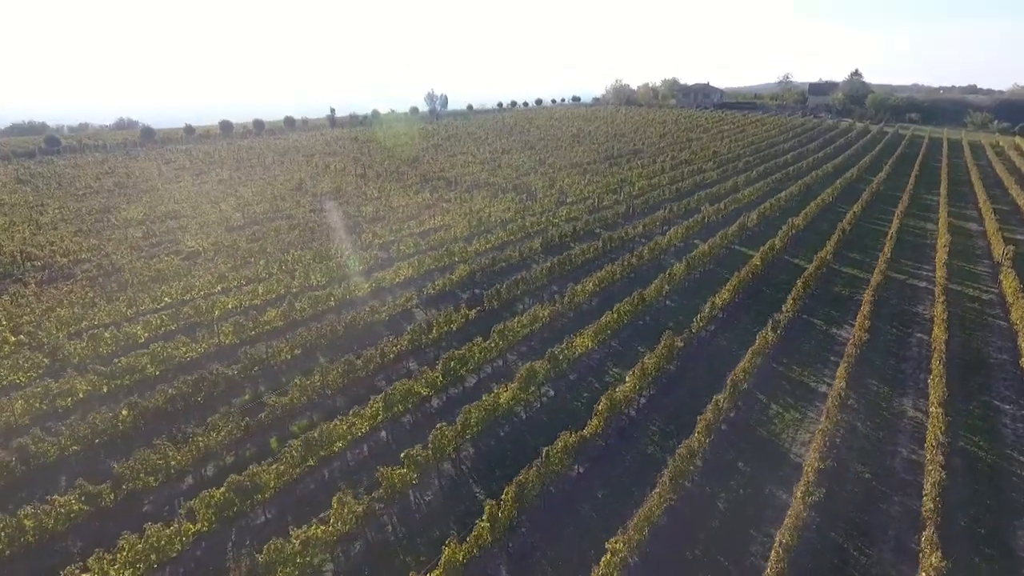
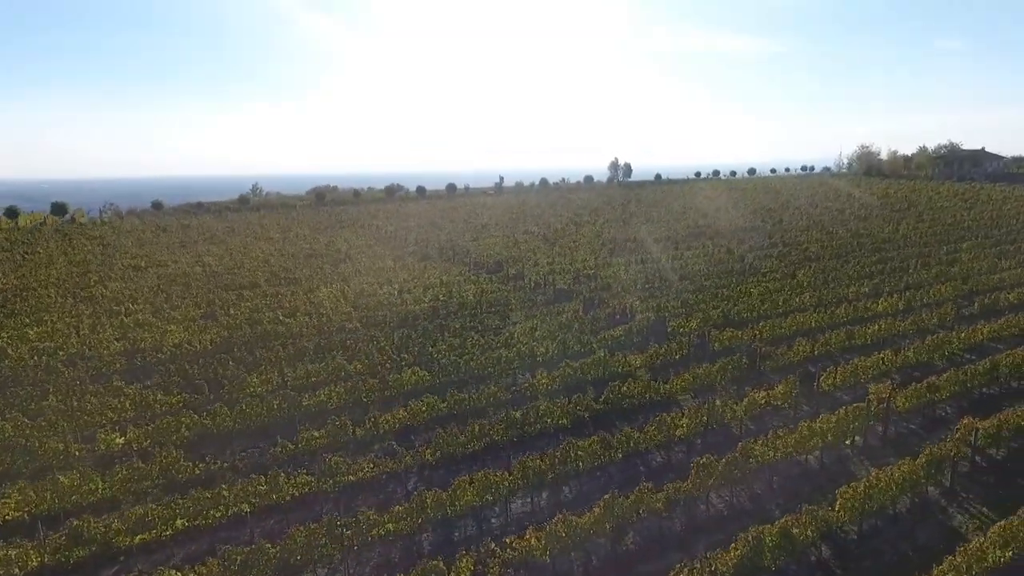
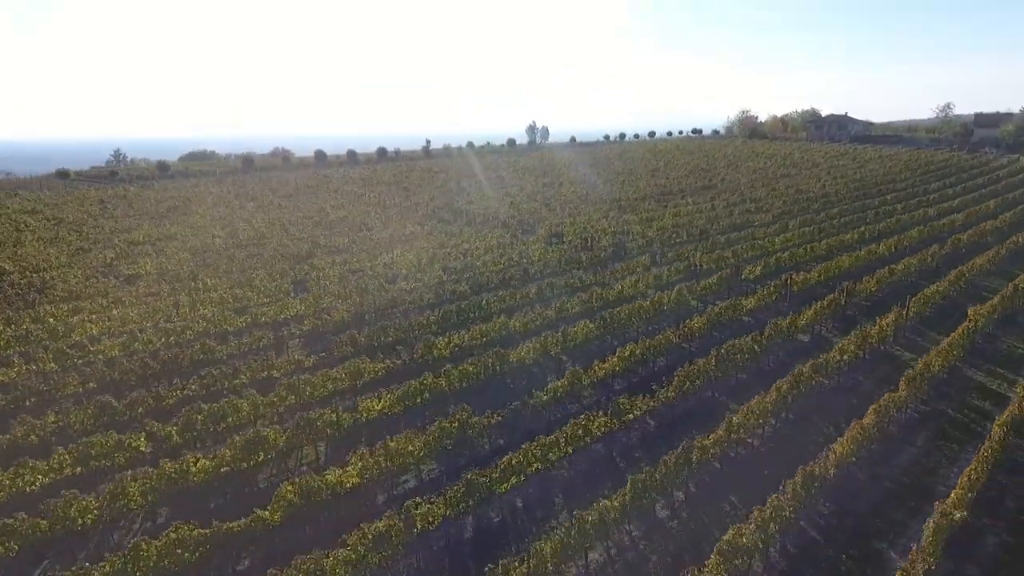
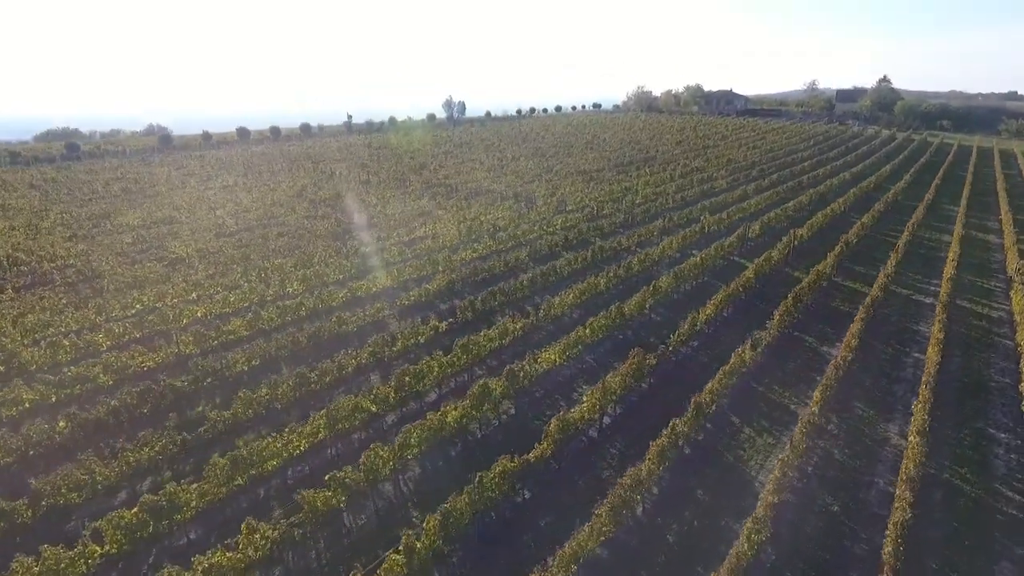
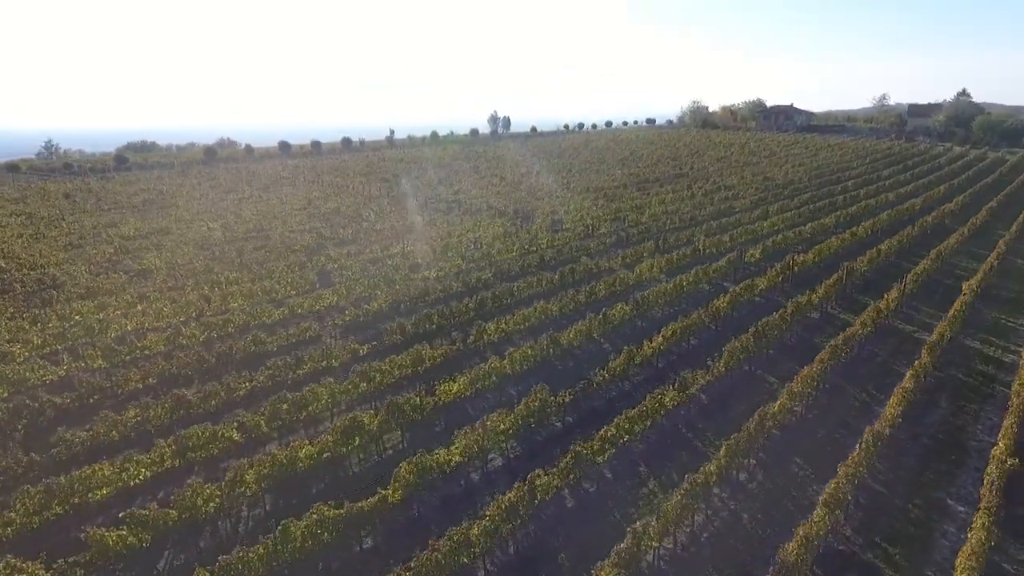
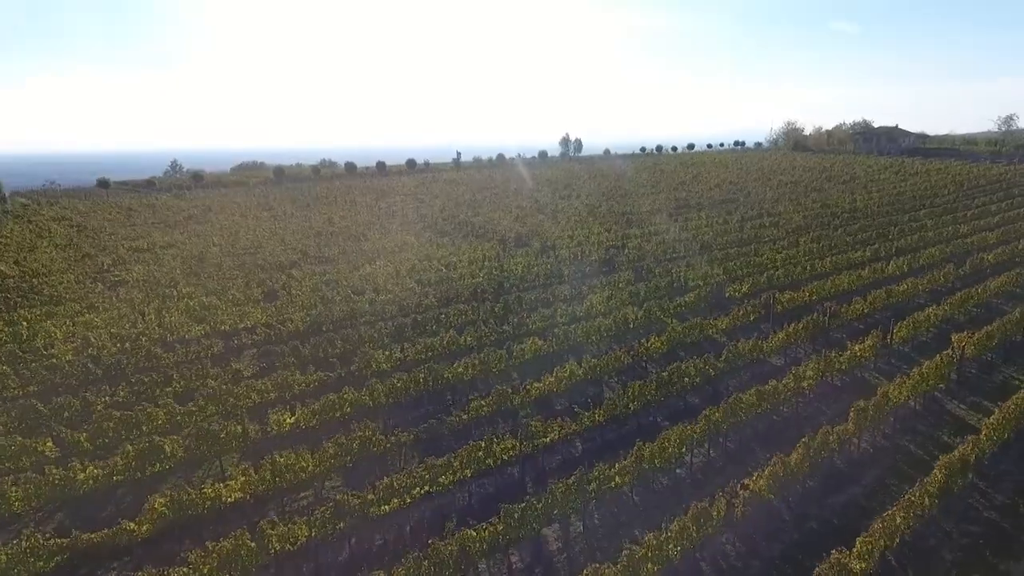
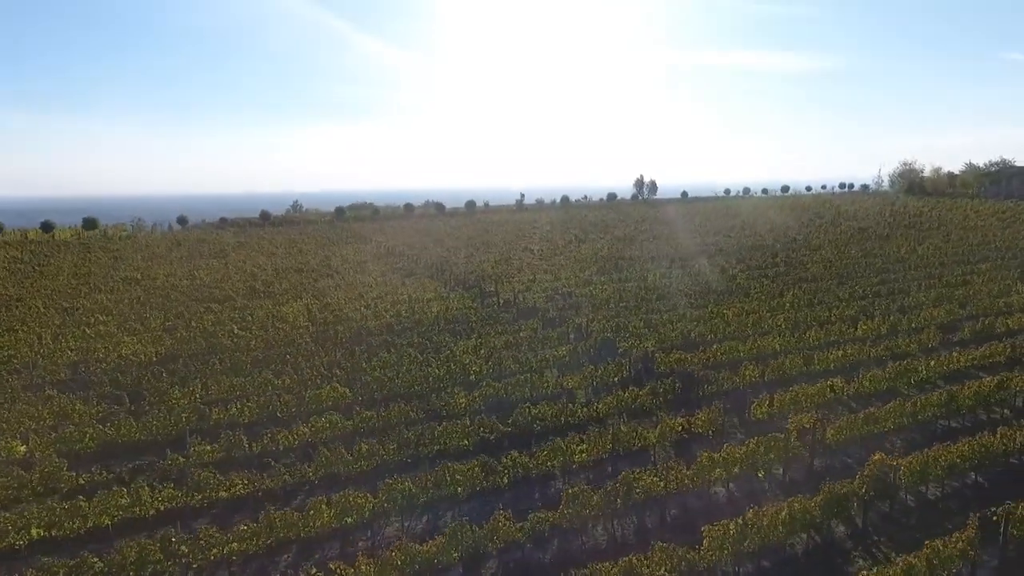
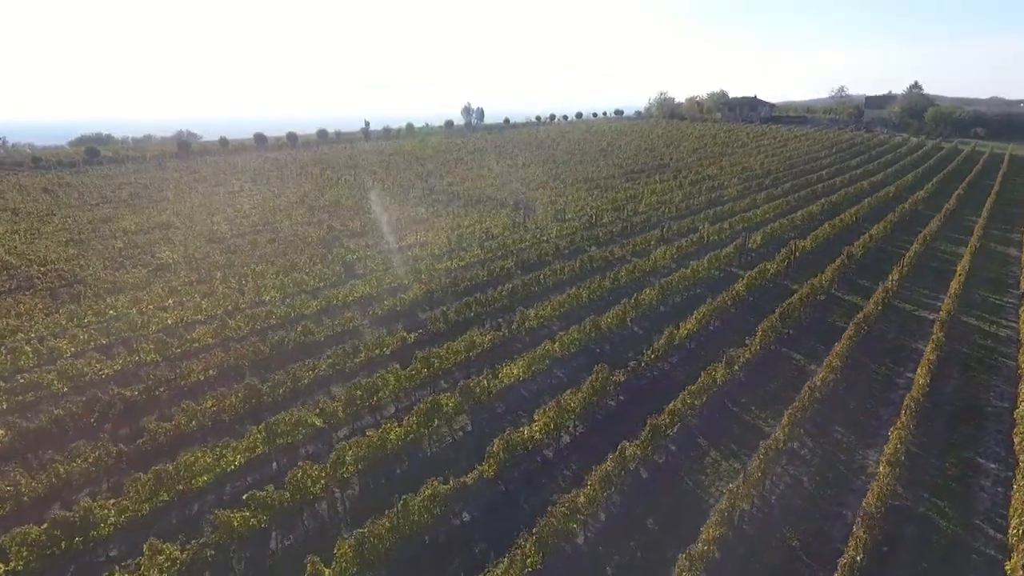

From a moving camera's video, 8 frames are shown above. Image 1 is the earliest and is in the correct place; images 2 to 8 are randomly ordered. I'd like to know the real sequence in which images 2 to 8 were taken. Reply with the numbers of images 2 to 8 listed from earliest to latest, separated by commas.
4, 8, 5, 3, 6, 2, 7
